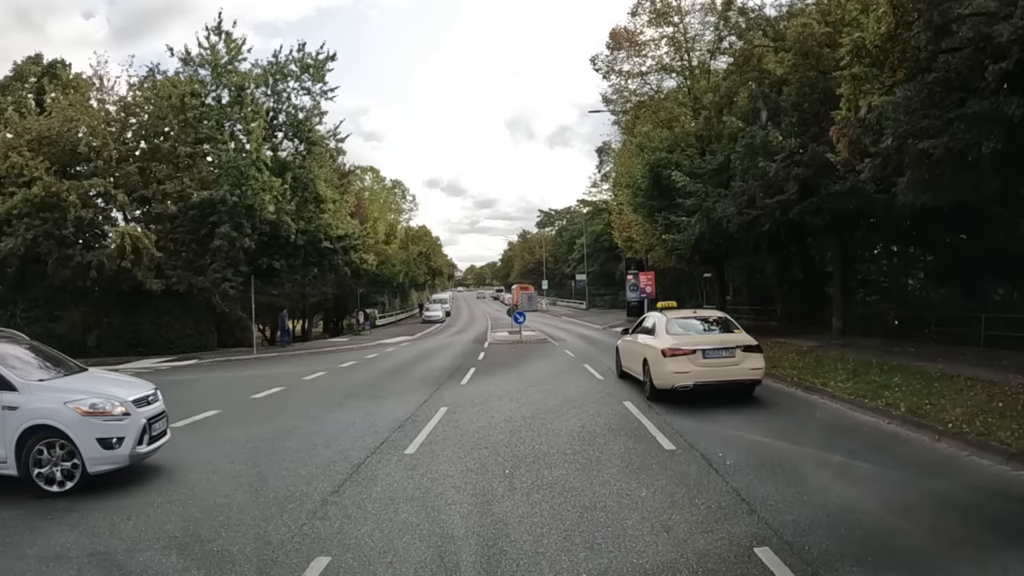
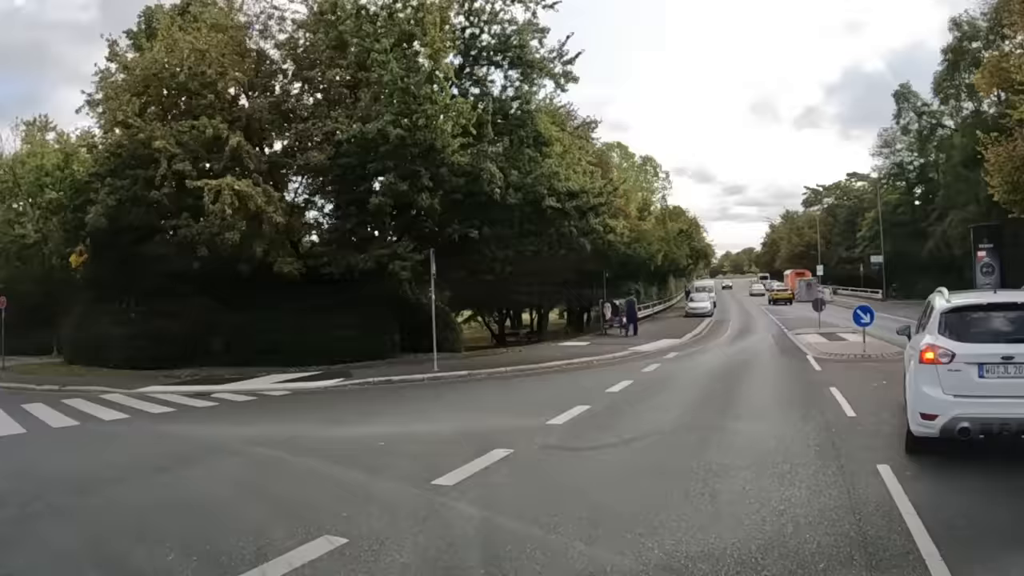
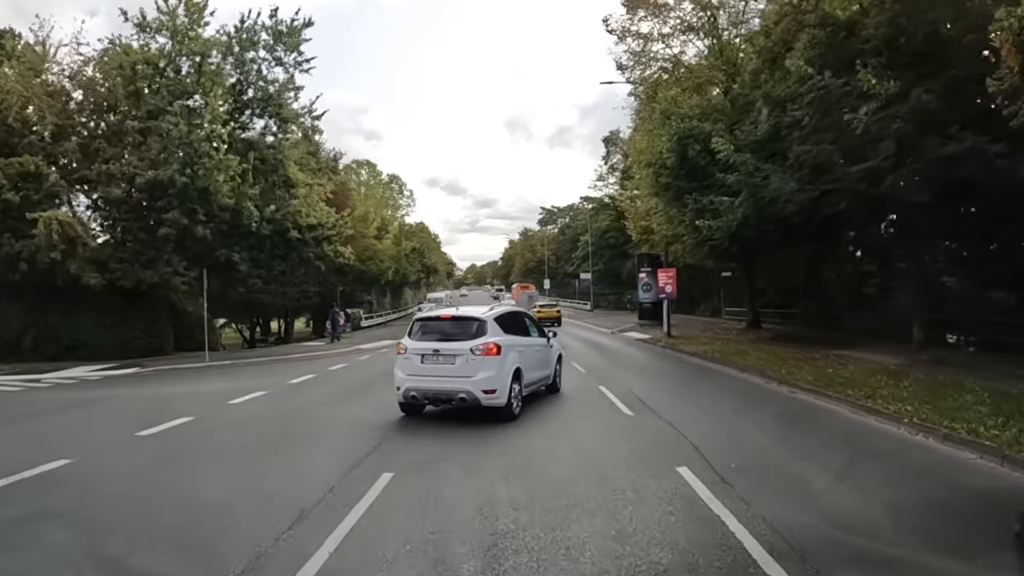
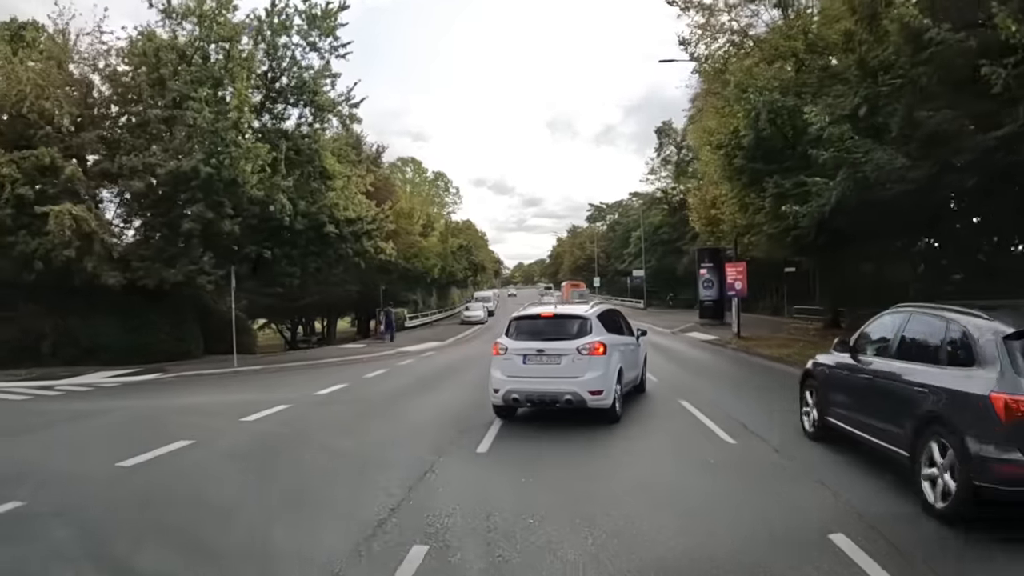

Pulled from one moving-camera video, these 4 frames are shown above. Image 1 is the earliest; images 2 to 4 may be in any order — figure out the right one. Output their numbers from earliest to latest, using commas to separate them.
3, 4, 2
